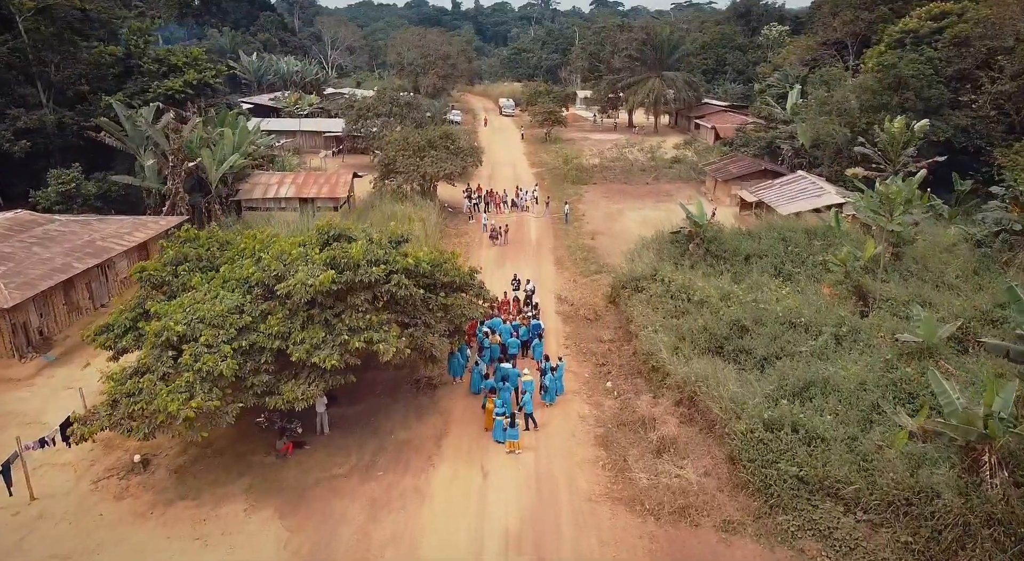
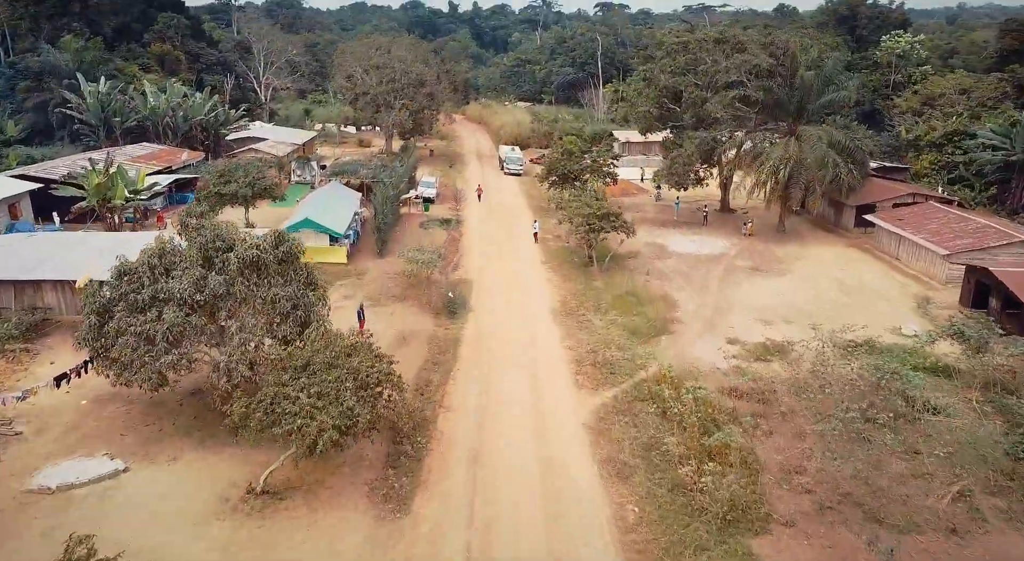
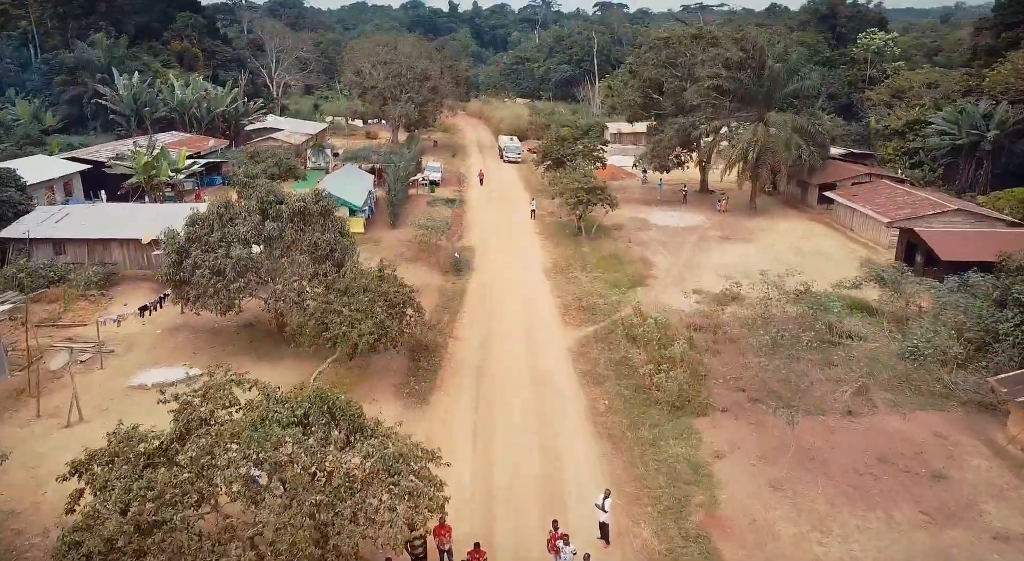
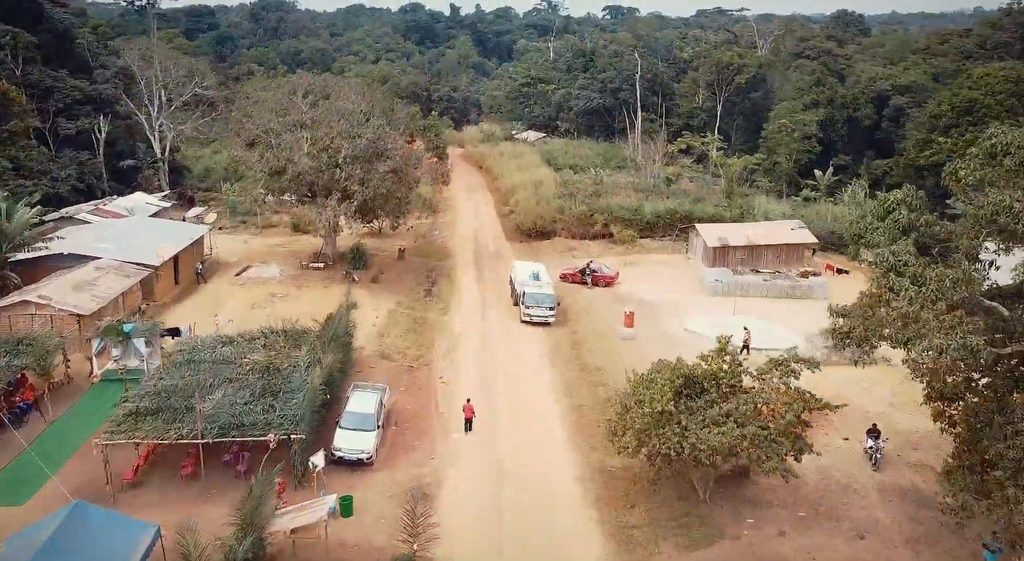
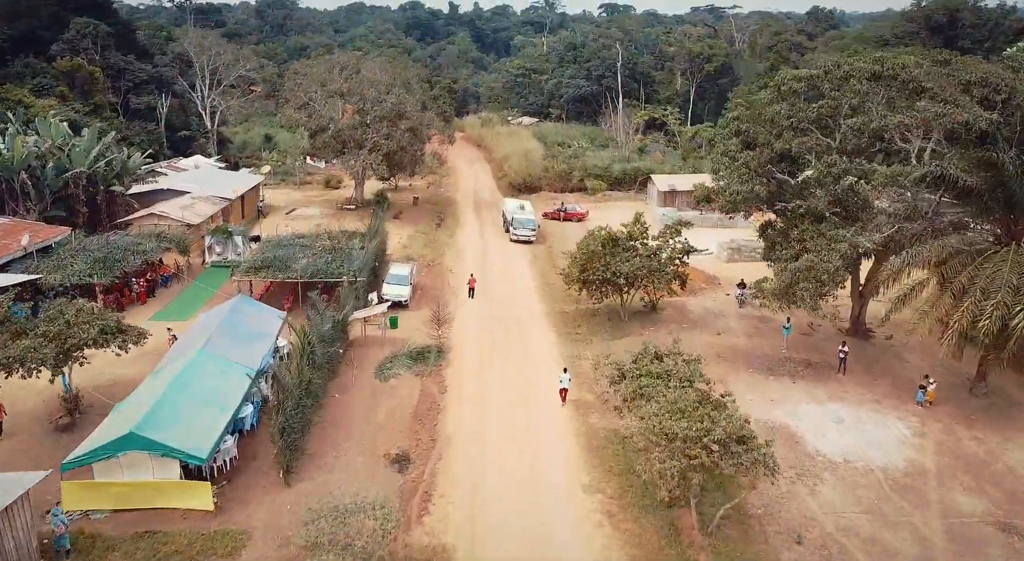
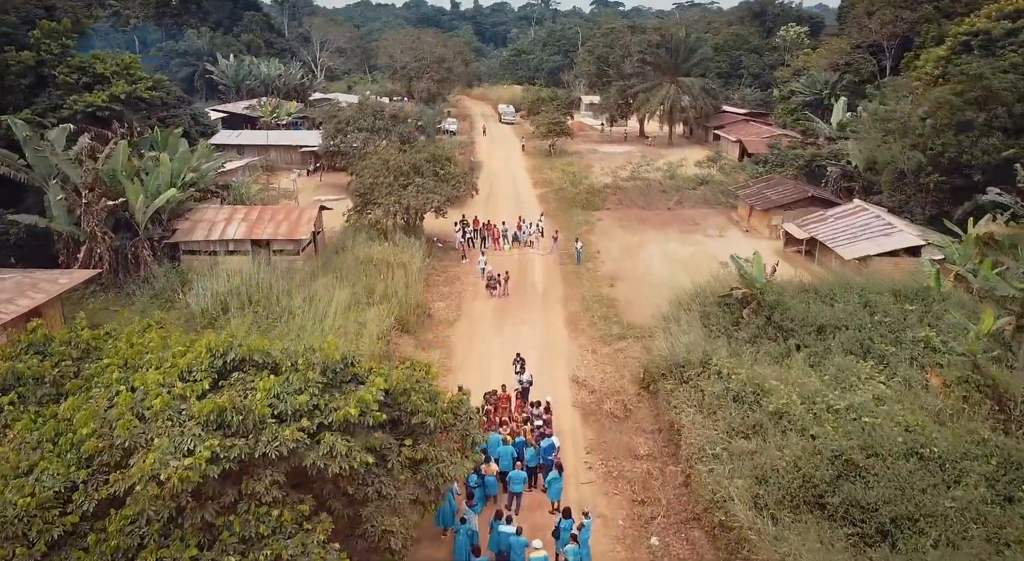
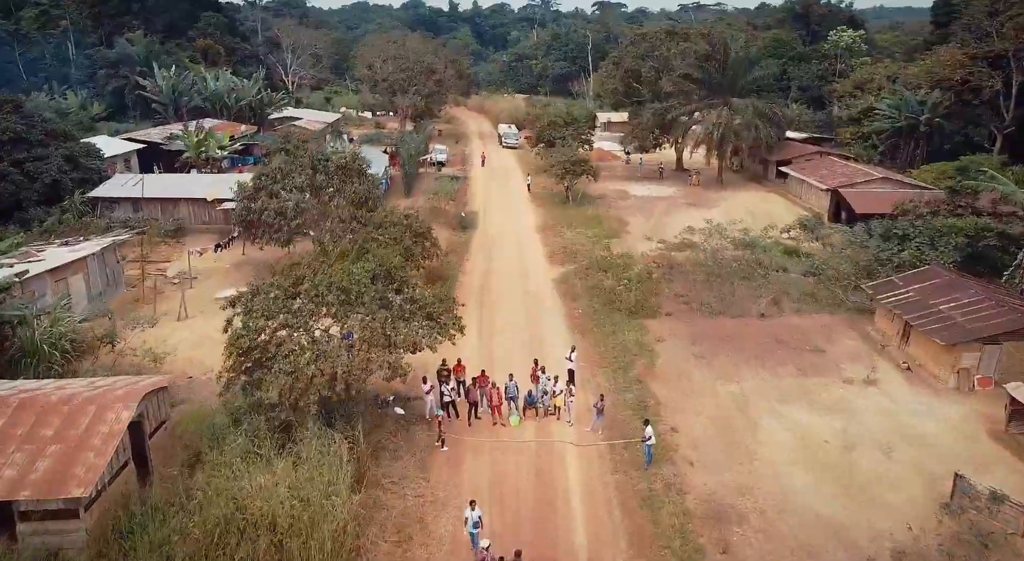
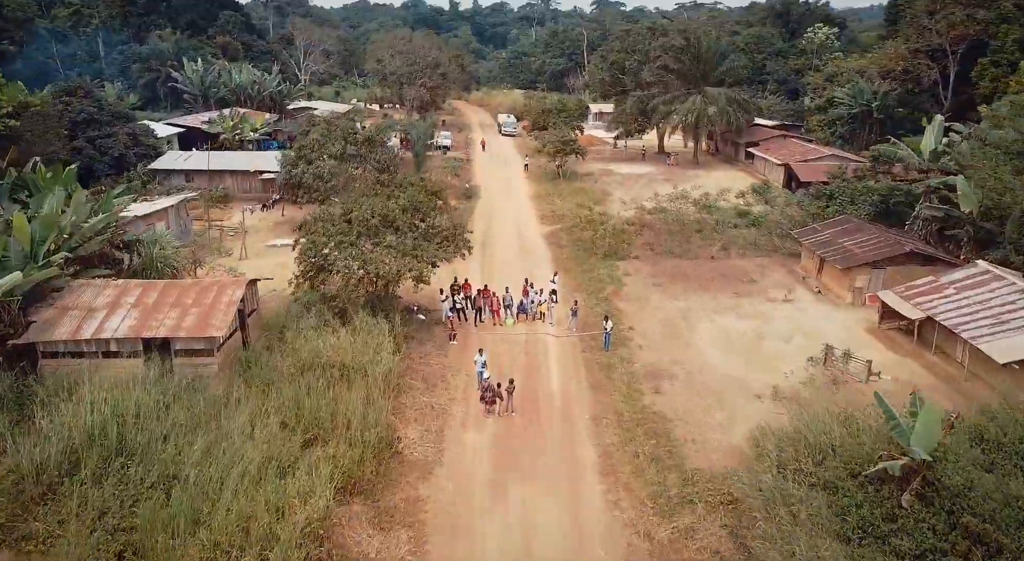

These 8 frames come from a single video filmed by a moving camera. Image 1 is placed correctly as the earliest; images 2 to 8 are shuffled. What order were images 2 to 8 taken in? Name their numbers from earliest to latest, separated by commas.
6, 8, 7, 3, 2, 5, 4
